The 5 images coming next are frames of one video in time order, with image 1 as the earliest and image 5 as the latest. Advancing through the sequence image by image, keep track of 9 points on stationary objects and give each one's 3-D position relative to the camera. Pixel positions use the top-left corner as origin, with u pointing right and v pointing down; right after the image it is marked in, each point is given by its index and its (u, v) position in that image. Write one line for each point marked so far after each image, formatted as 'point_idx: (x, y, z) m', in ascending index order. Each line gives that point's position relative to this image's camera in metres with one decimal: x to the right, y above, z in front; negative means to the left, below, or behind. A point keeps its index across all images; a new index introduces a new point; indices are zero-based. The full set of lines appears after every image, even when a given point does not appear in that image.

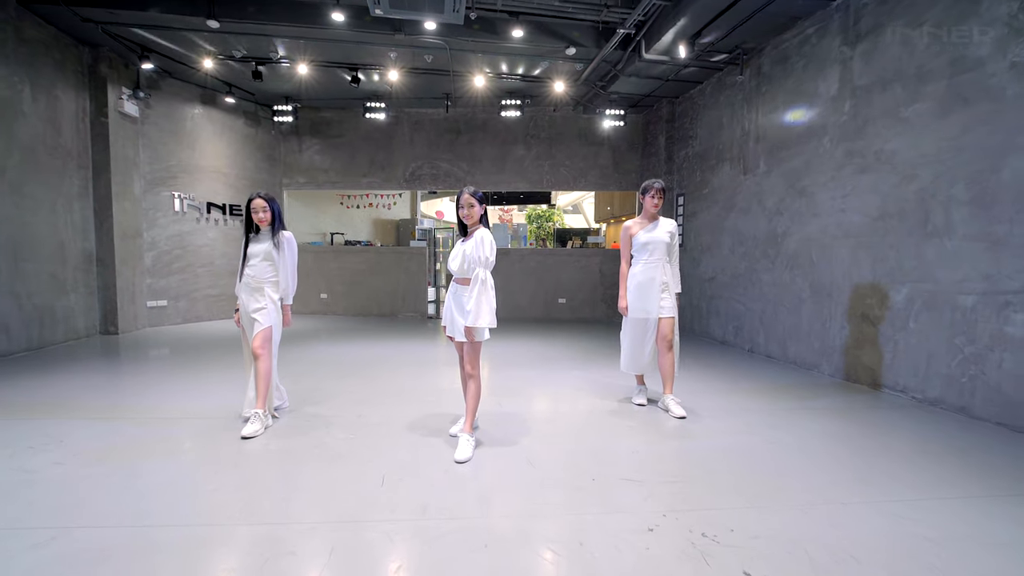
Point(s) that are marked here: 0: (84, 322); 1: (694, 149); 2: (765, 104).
0: (-5.3, -0.4, +5.8) m
1: (+2.5, +1.9, +6.5) m
2: (+2.8, +2.0, +5.1) m
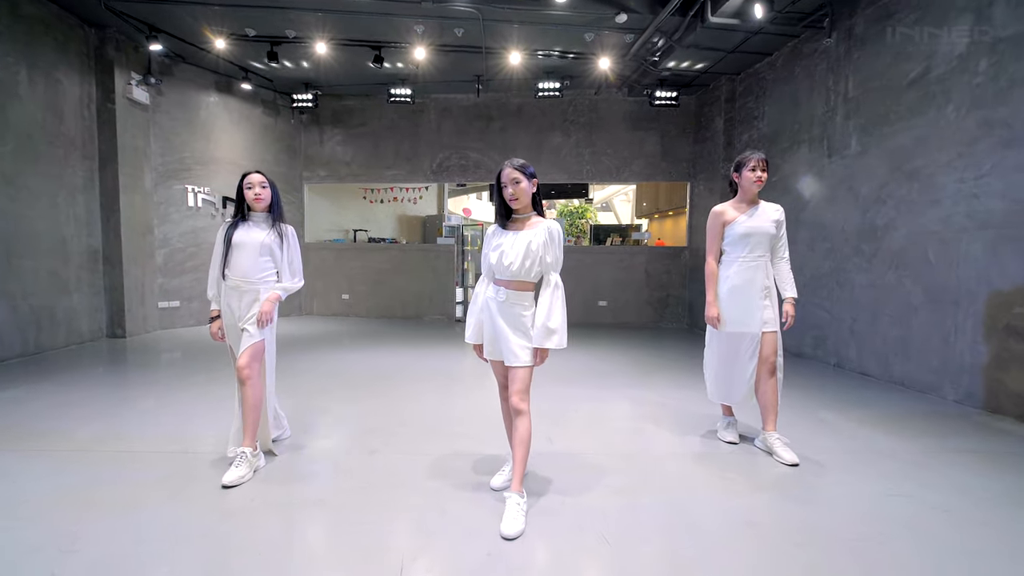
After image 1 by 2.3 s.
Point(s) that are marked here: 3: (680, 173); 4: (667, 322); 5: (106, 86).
0: (-4.9, -0.4, +5.4) m
1: (+3.0, +1.9, +5.7) m
2: (+3.2, +2.0, +4.3) m
3: (+2.6, +1.7, +7.1) m
4: (+2.4, -0.5, +7.3) m
5: (-4.7, +2.3, +5.4) m
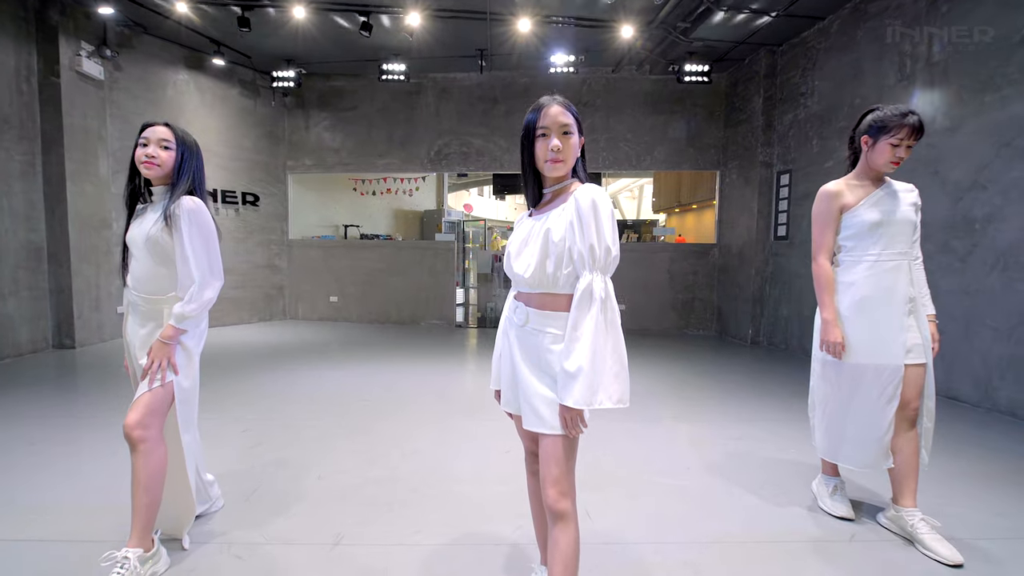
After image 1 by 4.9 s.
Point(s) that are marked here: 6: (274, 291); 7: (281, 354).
0: (-4.8, -0.4, +4.6) m
1: (+3.1, +1.9, +4.9) m
2: (+3.3, +1.9, +3.5) m
3: (+2.6, +1.7, +6.3) m
4: (+2.5, -0.6, +6.5) m
5: (-4.6, +2.3, +4.7) m
6: (-3.6, 0.0, +7.0) m
7: (-2.4, -0.7, +4.8) m
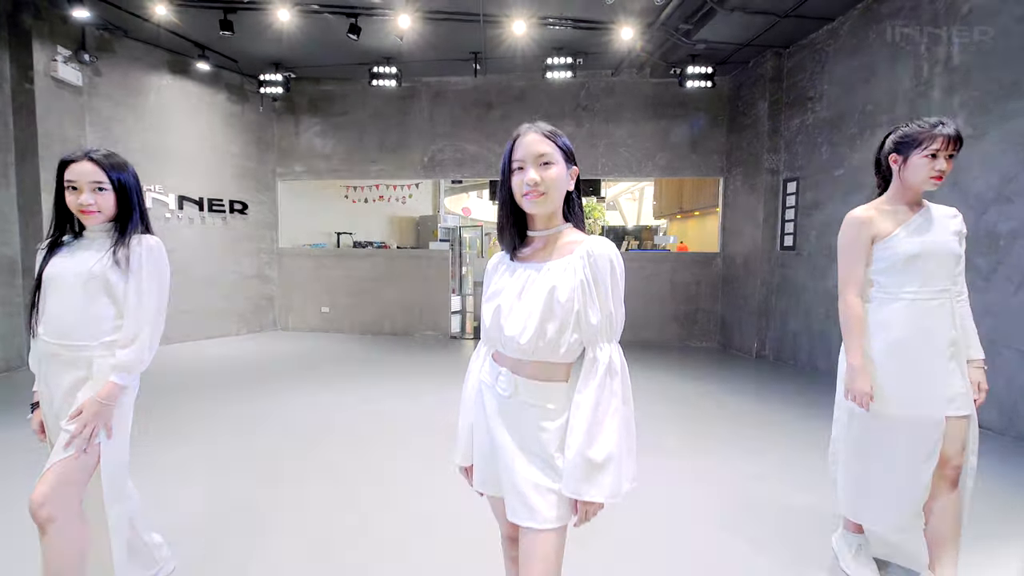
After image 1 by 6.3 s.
0: (-4.8, -0.6, +4.4) m
1: (+3.1, +1.7, +4.7) m
2: (+3.2, +1.8, +3.3) m
3: (+2.6, +1.6, +6.1) m
4: (+2.5, -0.7, +6.3) m
5: (-4.7, +2.2, +4.5) m
6: (-3.6, -0.2, +6.8) m
7: (-2.4, -0.8, +4.6) m
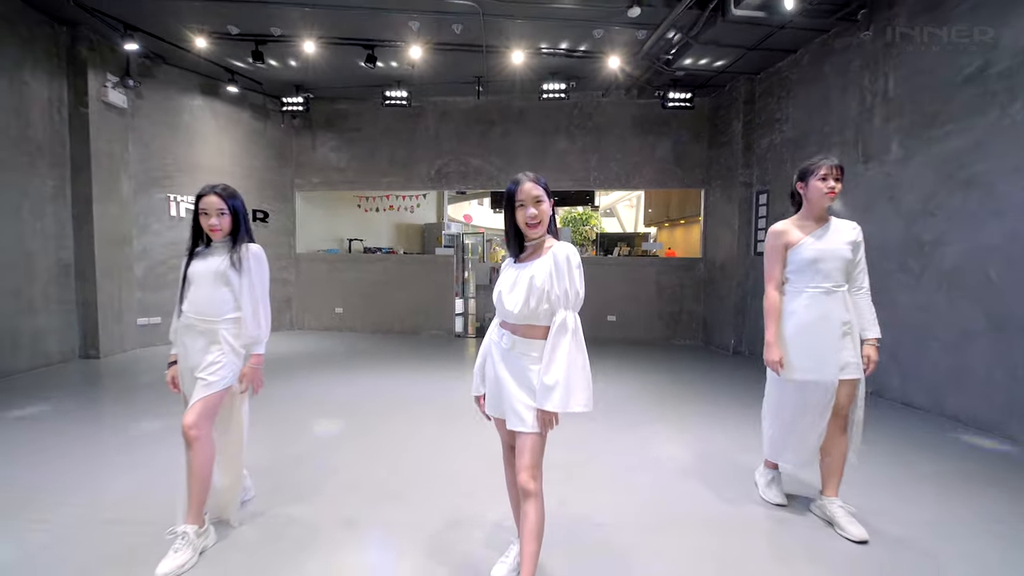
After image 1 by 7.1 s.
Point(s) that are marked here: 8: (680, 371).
0: (-4.8, -0.6, +4.9) m
1: (+3.1, +1.7, +5.2) m
2: (+3.2, +1.8, +3.9) m
3: (+2.6, +1.5, +6.7) m
4: (+2.5, -0.7, +6.8) m
5: (-4.7, +2.2, +5.0) m
6: (-3.6, -0.2, +7.3) m
7: (-2.4, -0.8, +5.2) m
8: (+1.8, -0.9, +5.1) m
